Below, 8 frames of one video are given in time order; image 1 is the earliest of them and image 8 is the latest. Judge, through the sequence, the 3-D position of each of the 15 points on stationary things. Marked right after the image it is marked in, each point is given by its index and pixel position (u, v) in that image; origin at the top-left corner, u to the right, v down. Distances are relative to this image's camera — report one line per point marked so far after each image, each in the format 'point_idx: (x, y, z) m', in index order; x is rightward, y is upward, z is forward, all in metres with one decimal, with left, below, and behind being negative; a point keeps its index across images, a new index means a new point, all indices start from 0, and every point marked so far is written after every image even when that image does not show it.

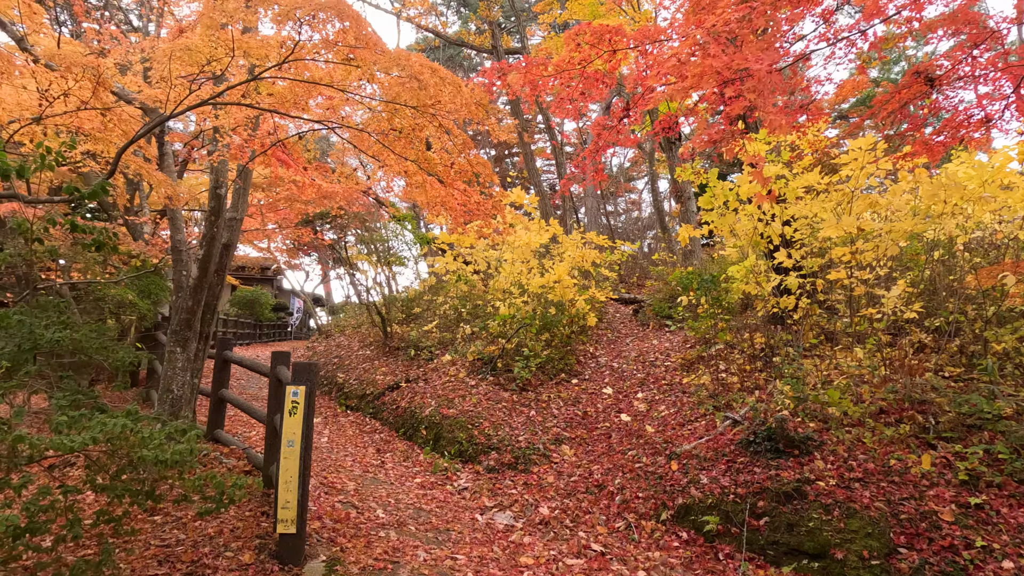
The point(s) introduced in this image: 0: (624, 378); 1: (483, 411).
0: (+1.1, -0.9, +7.1) m
1: (-0.3, -1.1, +6.3) m
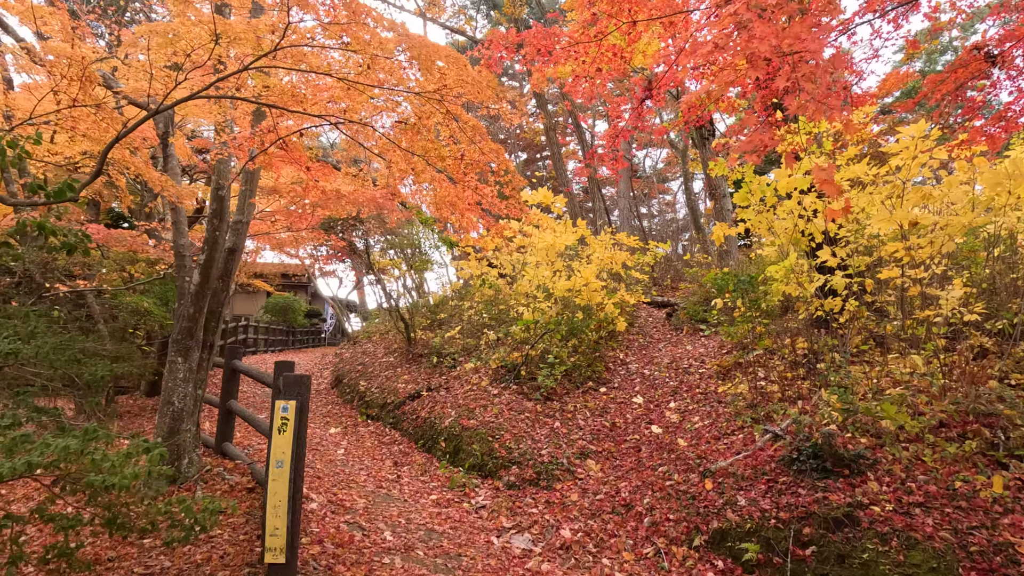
0: (+1.4, -1.0, +6.7) m
1: (-0.1, -1.2, +5.9) m
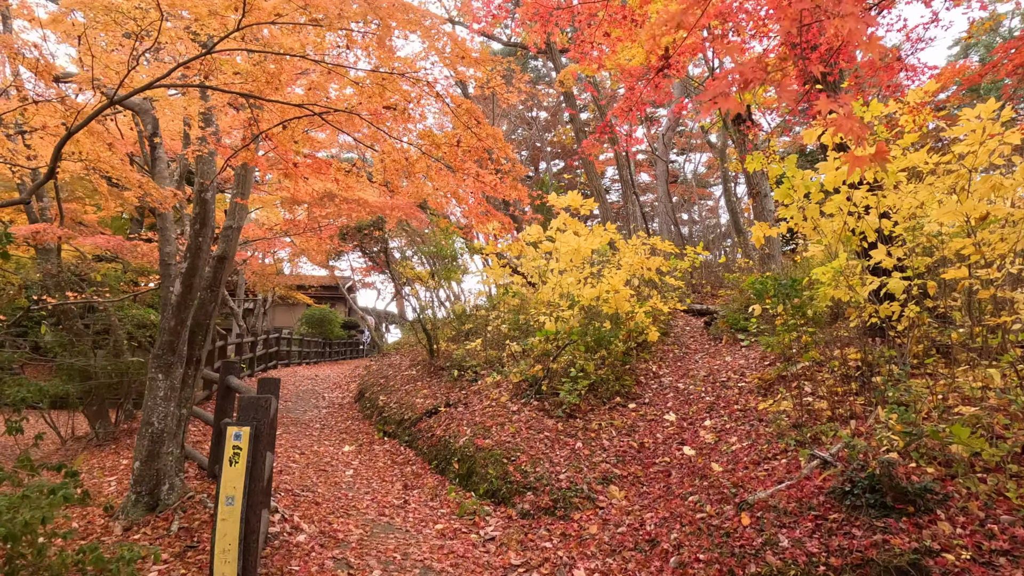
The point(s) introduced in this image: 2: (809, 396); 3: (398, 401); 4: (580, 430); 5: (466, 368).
0: (+1.6, -1.0, +6.1) m
1: (+0.1, -1.2, +5.4) m
2: (+2.2, -0.8, +5.2) m
3: (-1.3, -1.3, +7.9) m
4: (+0.5, -1.1, +5.6) m
5: (-0.5, -0.9, +7.9) m
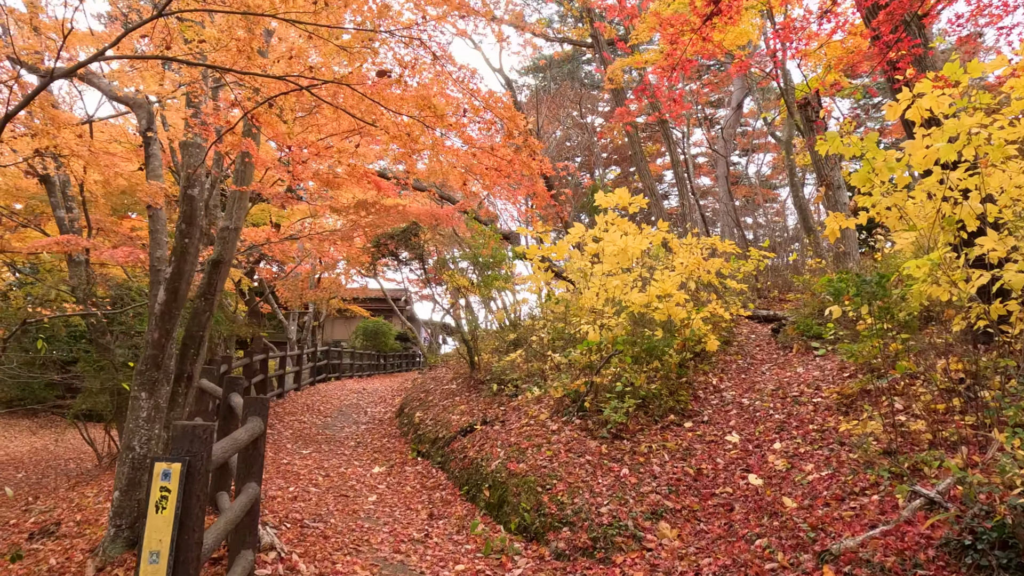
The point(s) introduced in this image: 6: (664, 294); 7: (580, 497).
0: (+1.9, -1.0, +5.3) m
1: (+0.3, -1.2, +4.7) m
2: (+2.5, -0.8, +4.4) m
3: (-0.8, -1.4, +7.4) m
4: (+0.8, -1.2, +4.9) m
5: (-0.1, -1.0, +7.3) m
6: (+1.2, -0.1, +5.7) m
7: (+0.4, -1.3, +4.3) m
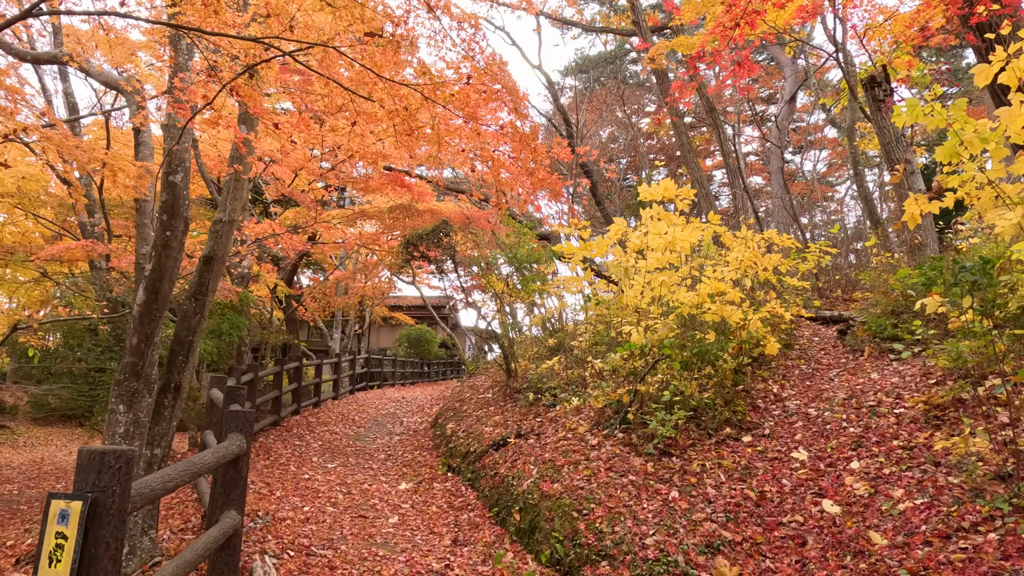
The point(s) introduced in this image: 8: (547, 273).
0: (+2.1, -1.0, +4.6) m
1: (+0.5, -1.2, +4.1) m
2: (+2.6, -0.7, +3.7) m
3: (-0.4, -1.4, +6.9) m
4: (+1.0, -1.1, +4.3) m
5: (+0.3, -1.0, +6.7) m
6: (+1.5, 0.0, +5.0) m
7: (+0.6, -1.3, +3.7) m
8: (+0.4, +0.2, +7.9) m
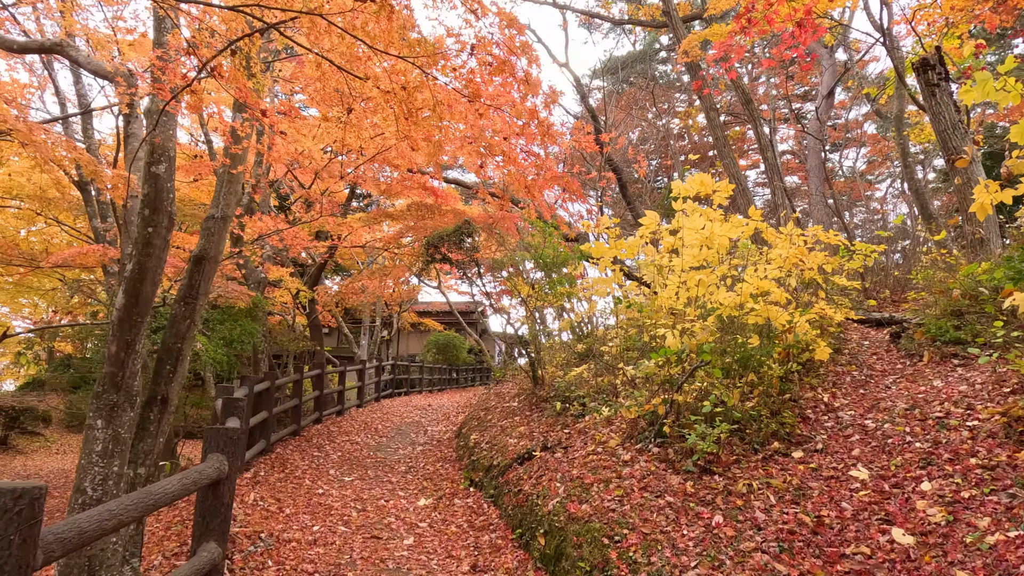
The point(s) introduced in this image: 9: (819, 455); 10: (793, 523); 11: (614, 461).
0: (+2.2, -1.0, +4.1) m
1: (+0.6, -1.2, +3.7) m
2: (+2.7, -0.7, +3.1) m
3: (-0.2, -1.4, +6.5) m
4: (+1.1, -1.1, +3.8) m
5: (+0.5, -1.0, +6.3) m
6: (+1.6, 0.0, +4.5) m
7: (+0.7, -1.3, +3.3) m
8: (+0.7, +0.1, +7.5) m
9: (+1.9, -1.0, +4.2) m
10: (+1.4, -1.2, +3.4) m
11: (+0.7, -1.1, +4.5) m
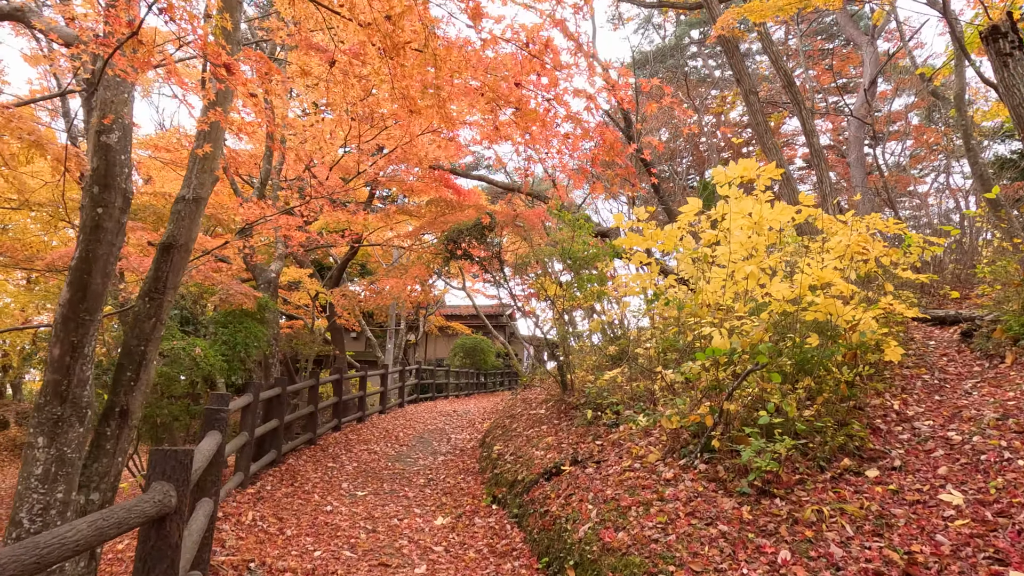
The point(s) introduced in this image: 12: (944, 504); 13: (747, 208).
0: (+2.4, -0.9, +3.4) m
1: (+0.7, -1.2, +3.1) m
2: (+2.8, -0.6, +2.5) m
3: (0.0, -1.4, +5.9) m
4: (+1.2, -1.1, +3.2) m
5: (+0.8, -1.0, +5.7) m
6: (+1.8, 0.0, +3.9) m
7: (+0.8, -1.2, +2.7) m
8: (+0.9, +0.2, +6.9) m
9: (+2.0, -1.0, +3.6) m
10: (+1.5, -1.1, +2.8) m
11: (+0.8, -1.1, +3.9) m
12: (+2.0, -1.0, +3.2) m
13: (+1.4, +0.5, +4.3) m
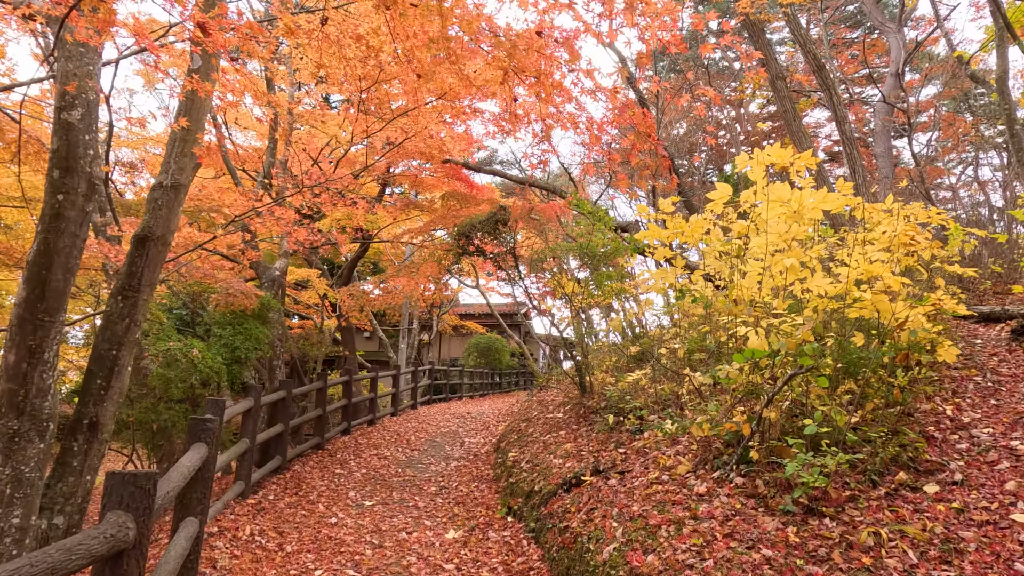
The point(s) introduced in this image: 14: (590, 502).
0: (+2.4, -0.9, +3.1) m
1: (+0.8, -1.1, +2.8) m
2: (+2.8, -0.6, +2.1) m
3: (+0.2, -1.4, +5.6) m
4: (+1.3, -1.0, +2.8) m
5: (+0.9, -0.9, +5.4) m
6: (+1.8, +0.1, +3.5) m
7: (+0.8, -1.2, +2.4) m
8: (+1.1, +0.2, +6.5) m
9: (+2.1, -0.9, +3.2) m
10: (+1.5, -1.1, +2.4) m
11: (+0.9, -1.0, +3.5) m
12: (+2.1, -1.0, +2.8) m
13: (+1.5, +0.5, +3.9) m
14: (+0.5, -1.2, +4.0) m
